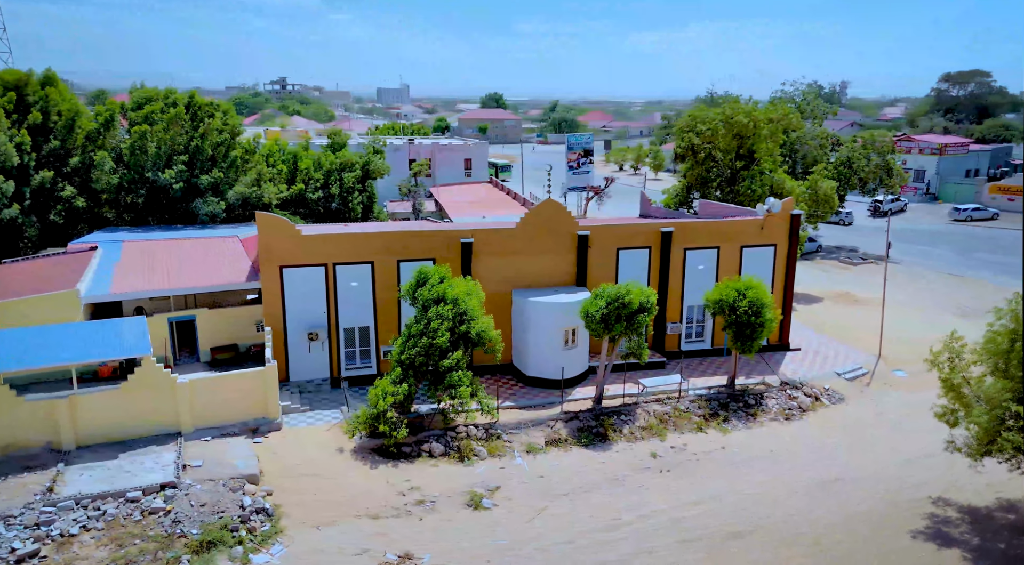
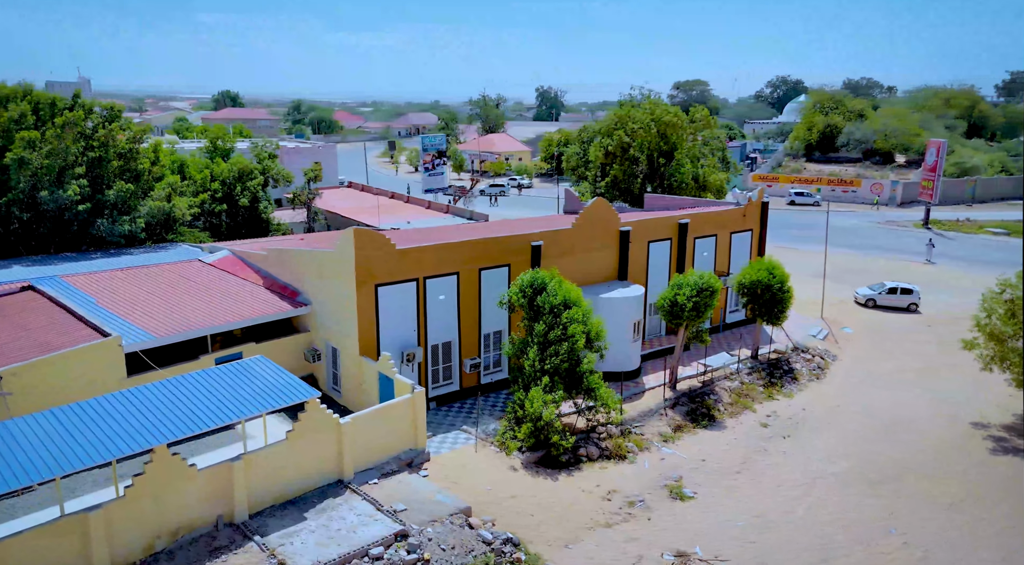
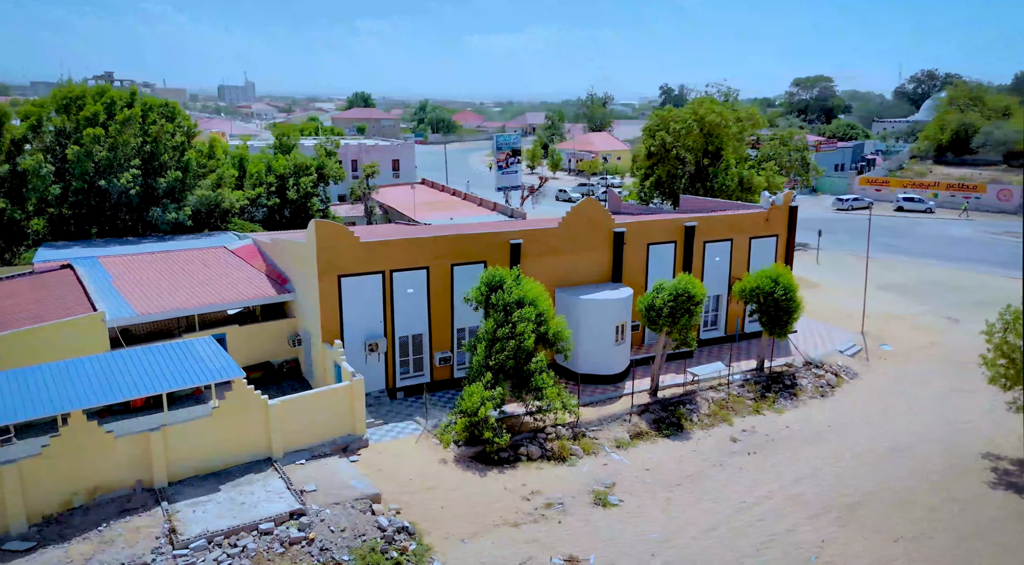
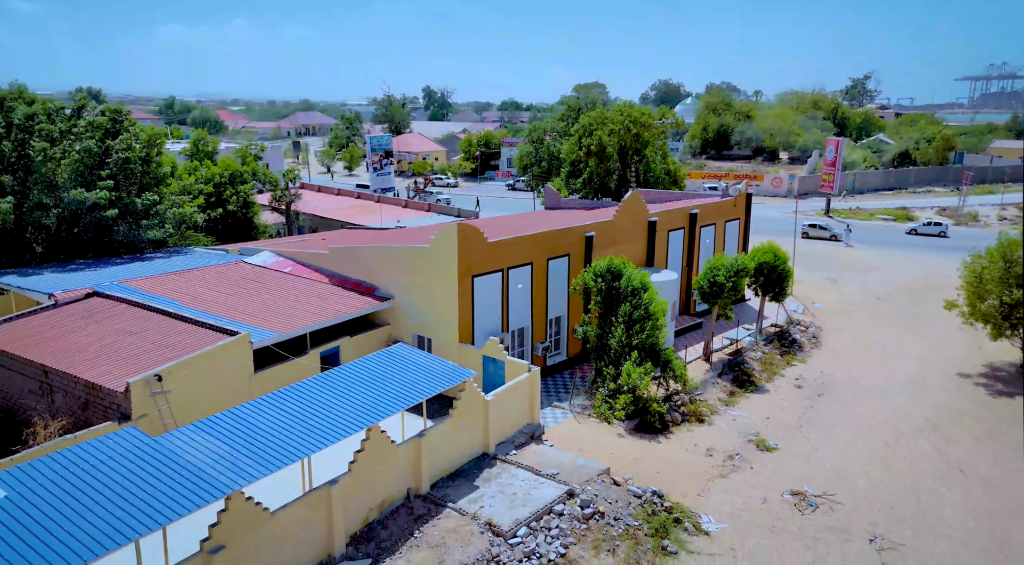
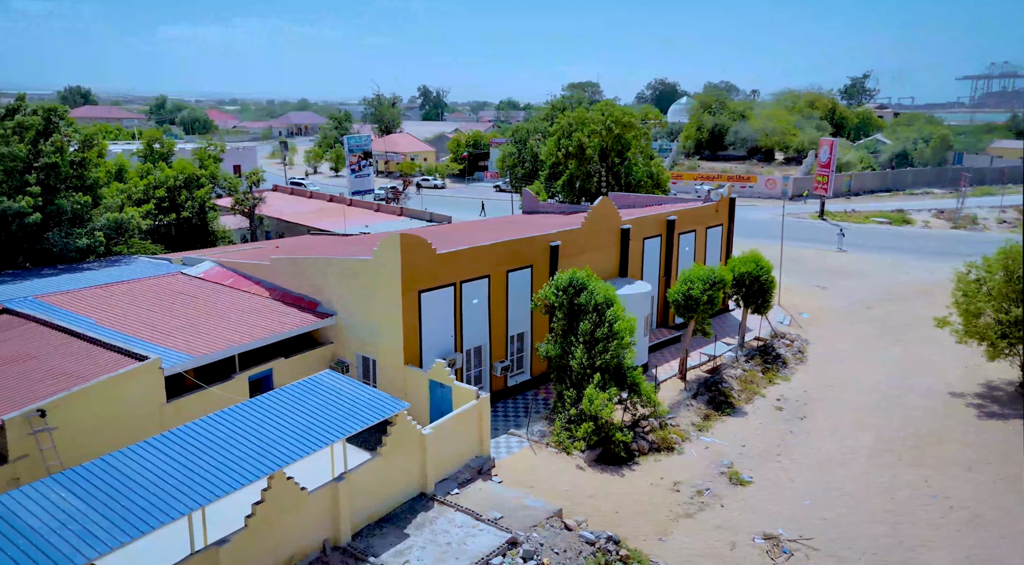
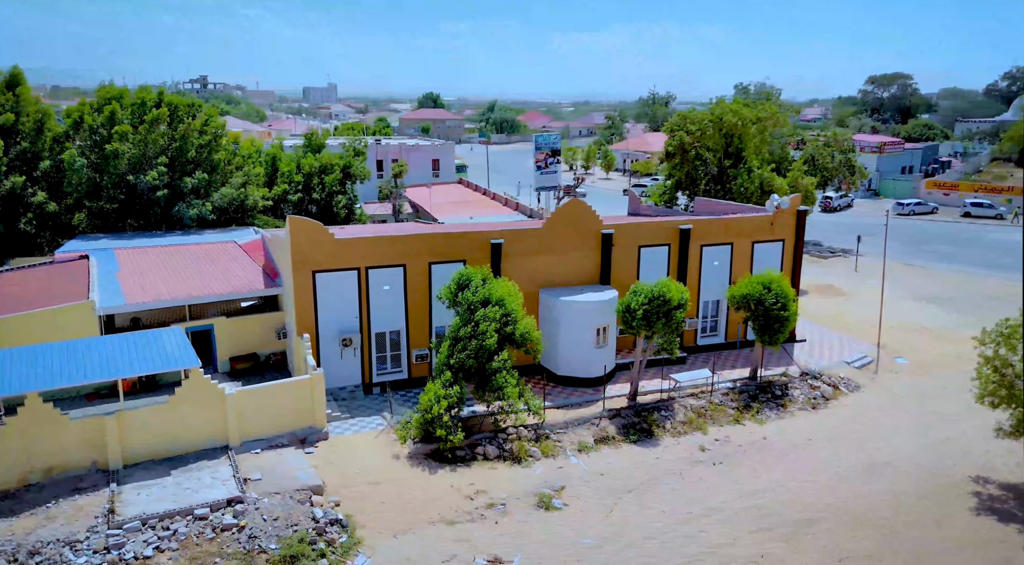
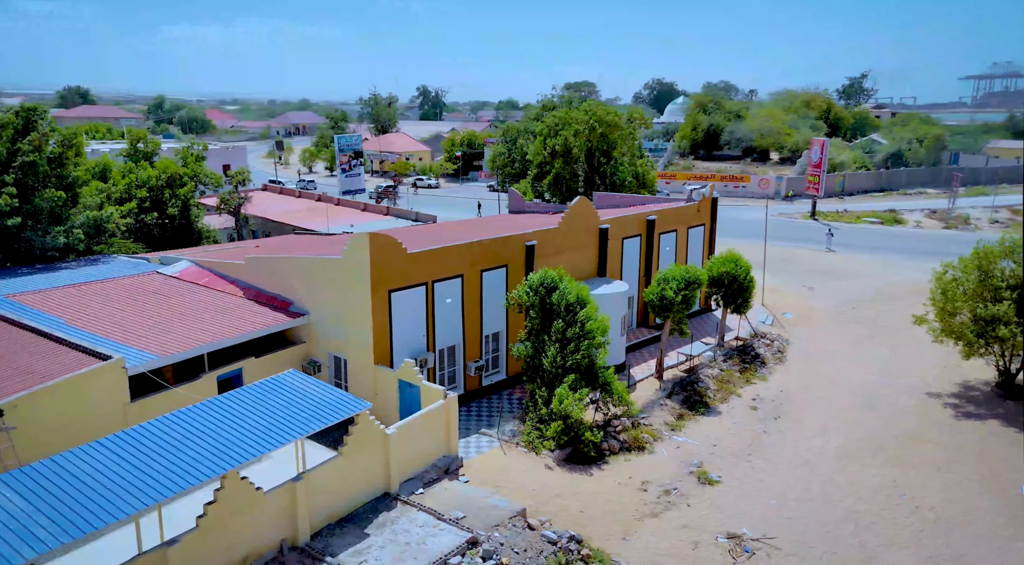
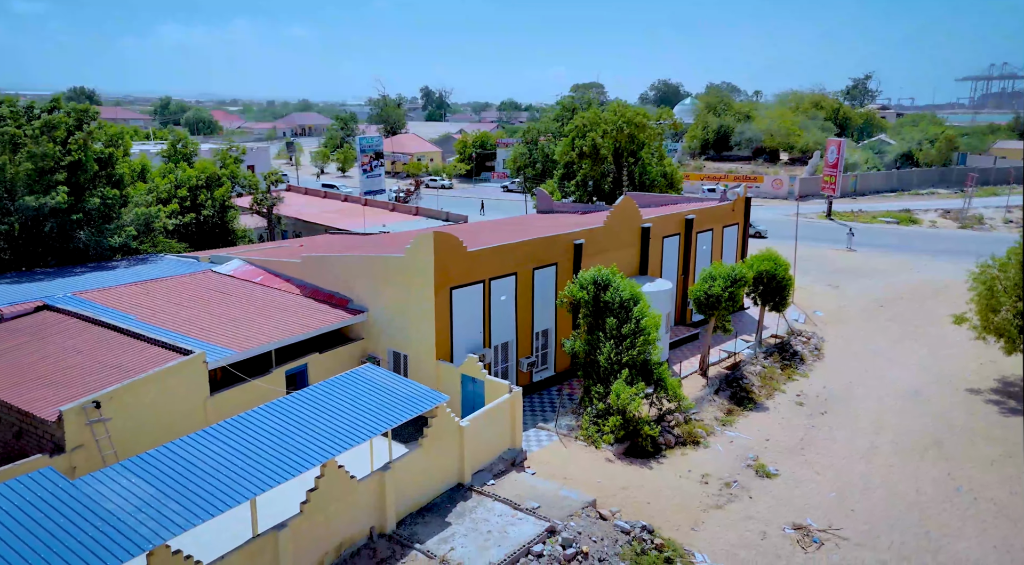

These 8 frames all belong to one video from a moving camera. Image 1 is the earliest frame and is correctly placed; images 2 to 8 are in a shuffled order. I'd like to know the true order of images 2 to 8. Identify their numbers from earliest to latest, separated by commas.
6, 3, 2, 7, 5, 8, 4
